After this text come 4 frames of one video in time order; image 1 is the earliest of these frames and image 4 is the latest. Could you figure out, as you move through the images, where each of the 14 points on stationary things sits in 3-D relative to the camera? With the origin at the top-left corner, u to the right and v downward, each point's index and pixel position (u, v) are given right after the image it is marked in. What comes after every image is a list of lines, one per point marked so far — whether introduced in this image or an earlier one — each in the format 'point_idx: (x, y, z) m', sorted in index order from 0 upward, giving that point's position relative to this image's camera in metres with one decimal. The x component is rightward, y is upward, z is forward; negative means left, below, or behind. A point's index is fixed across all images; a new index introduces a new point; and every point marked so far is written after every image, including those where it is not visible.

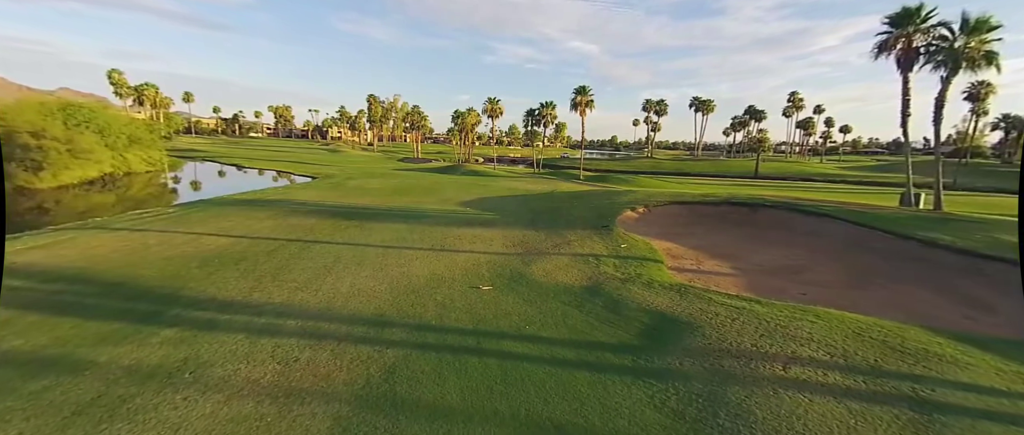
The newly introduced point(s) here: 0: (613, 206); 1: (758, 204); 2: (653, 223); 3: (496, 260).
0: (+4.8, +0.5, +18.3) m
1: (+11.0, +0.6, +17.0) m
2: (+5.9, -0.2, +16.2) m
3: (-0.5, -1.4, +11.7) m
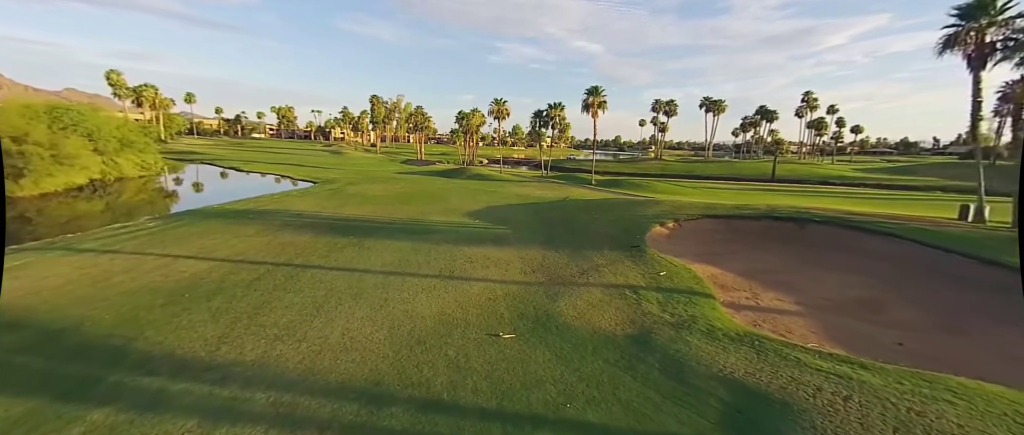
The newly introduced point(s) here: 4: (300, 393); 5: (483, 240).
0: (+5.4, -0.1, +16.5) m
1: (+11.6, -0.1, +15.1) m
2: (+6.5, -0.9, +14.4) m
3: (+0.1, -2.0, +10.0) m
4: (-3.3, -2.7, +5.9) m
5: (-1.2, -0.9, +15.4) m
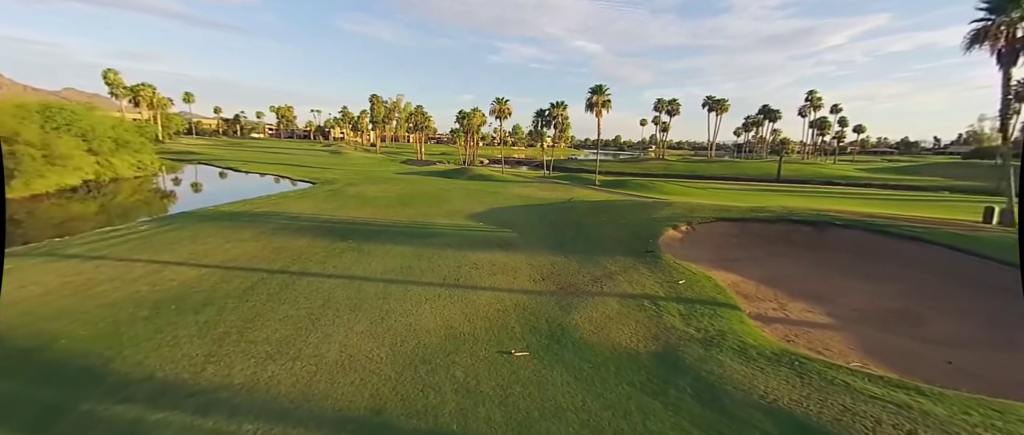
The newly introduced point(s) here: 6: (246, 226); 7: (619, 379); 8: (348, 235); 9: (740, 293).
0: (+5.7, -0.2, +15.9) m
1: (+11.8, -0.2, +14.5) m
2: (+6.8, -1.0, +13.7) m
3: (+0.3, -2.1, +9.3) m
4: (-3.0, -2.9, +5.3) m
5: (-0.9, -1.1, +14.8) m
6: (-12.1, -0.4, +17.3) m
7: (+1.8, -2.6, +6.2) m
8: (-7.0, -0.7, +16.2) m
9: (+5.9, -1.9, +9.9) m
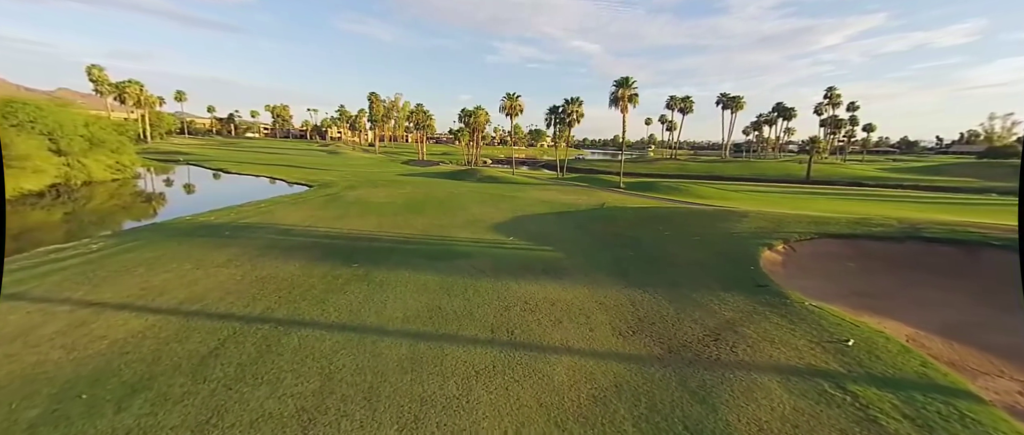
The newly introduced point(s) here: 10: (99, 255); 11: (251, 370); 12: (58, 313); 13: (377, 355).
0: (+7.2, -0.8, +12.7) m
1: (+13.4, -0.7, +11.3) m
2: (+8.3, -1.5, +10.5) m
3: (+1.9, -2.7, +6.1) m
4: (-1.4, -3.4, +2.0) m
5: (+0.7, -1.6, +11.5) m
6: (-10.5, -0.9, +14.0) m
7: (+3.4, -3.2, +3.0) m
8: (-5.4, -1.3, +12.9) m
9: (+7.5, -2.5, +6.6) m
10: (-13.9, -1.2, +12.9) m
11: (-4.4, -2.5, +6.5) m
12: (-9.9, -2.0, +8.3) m
13: (-2.5, -2.5, +7.0) m
